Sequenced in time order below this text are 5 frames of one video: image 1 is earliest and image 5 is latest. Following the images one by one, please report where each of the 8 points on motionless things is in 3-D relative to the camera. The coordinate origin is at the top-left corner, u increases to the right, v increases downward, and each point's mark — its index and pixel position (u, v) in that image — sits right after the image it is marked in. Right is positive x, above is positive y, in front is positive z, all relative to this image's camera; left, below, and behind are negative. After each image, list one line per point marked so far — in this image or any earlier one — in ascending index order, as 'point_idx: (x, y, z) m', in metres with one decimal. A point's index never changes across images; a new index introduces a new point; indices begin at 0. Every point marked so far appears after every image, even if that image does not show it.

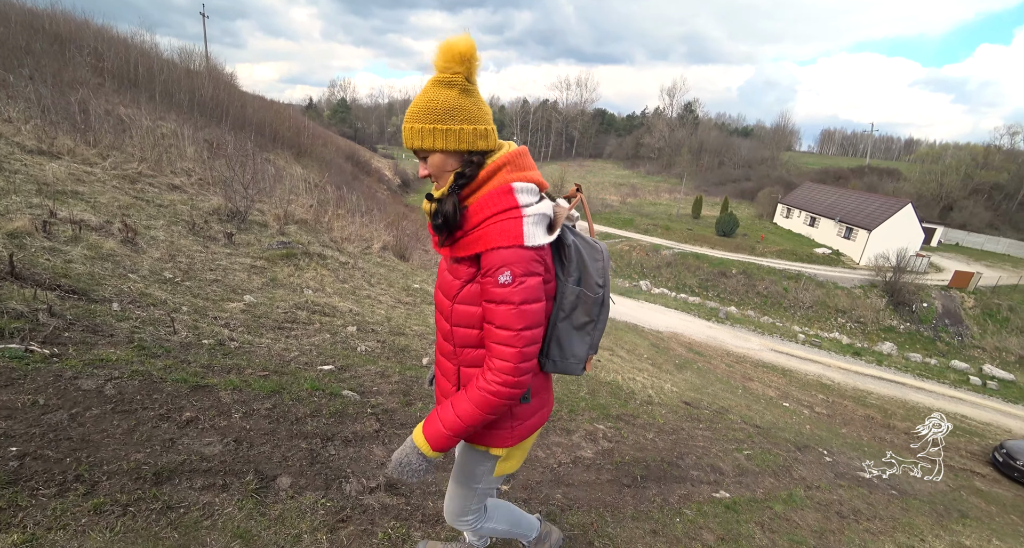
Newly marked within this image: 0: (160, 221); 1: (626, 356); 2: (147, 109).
0: (-4.3, +0.7, +6.5) m
1: (+2.3, -1.8, +11.6) m
2: (-11.2, +5.1, +15.9) m
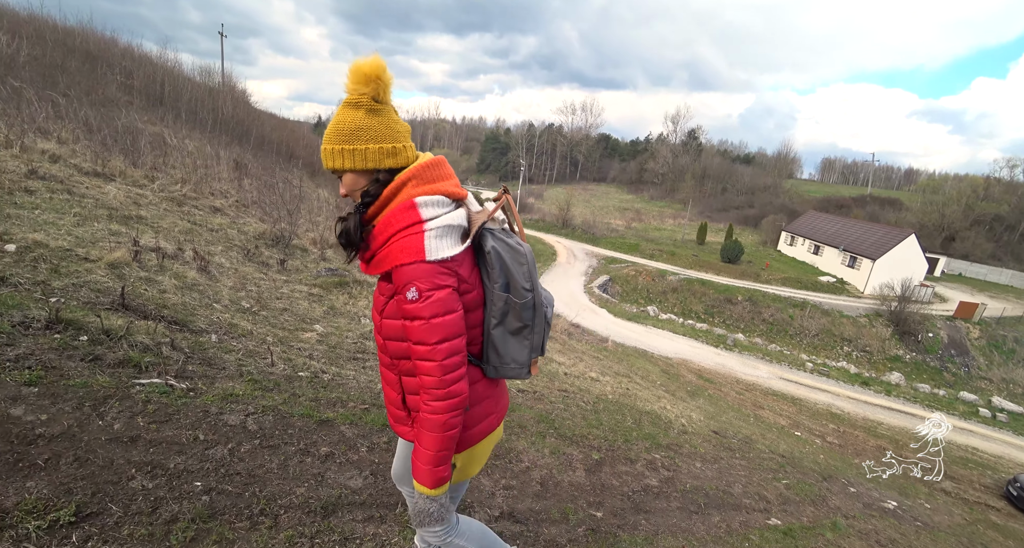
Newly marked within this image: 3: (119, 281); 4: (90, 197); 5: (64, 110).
0: (-3.7, +0.4, +6.7) m
1: (+2.8, -2.4, +11.8) m
2: (-10.5, +4.6, +16.2) m
3: (-3.0, -0.1, +3.9) m
4: (-5.2, +0.9, +6.5) m
5: (-9.4, +3.4, +10.9) m
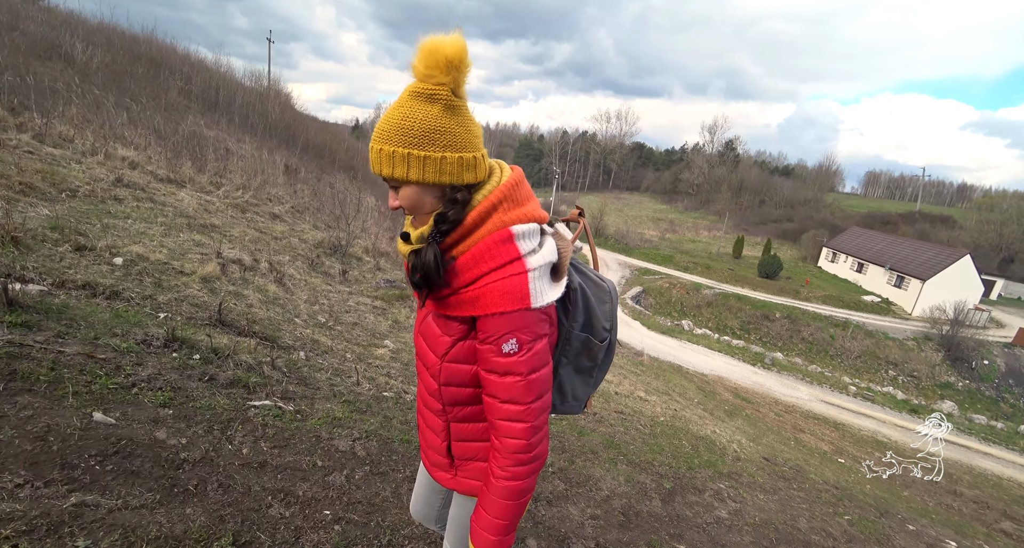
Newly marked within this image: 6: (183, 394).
0: (-3.0, +0.2, +6.9) m
1: (+3.7, -2.8, +11.6) m
2: (-9.1, +4.6, +16.8) m
3: (-2.3, -0.2, +4.1) m
4: (-4.5, +0.9, +6.8) m
5: (-8.3, +3.4, +11.5) m
6: (-1.6, -0.6, +2.6) m
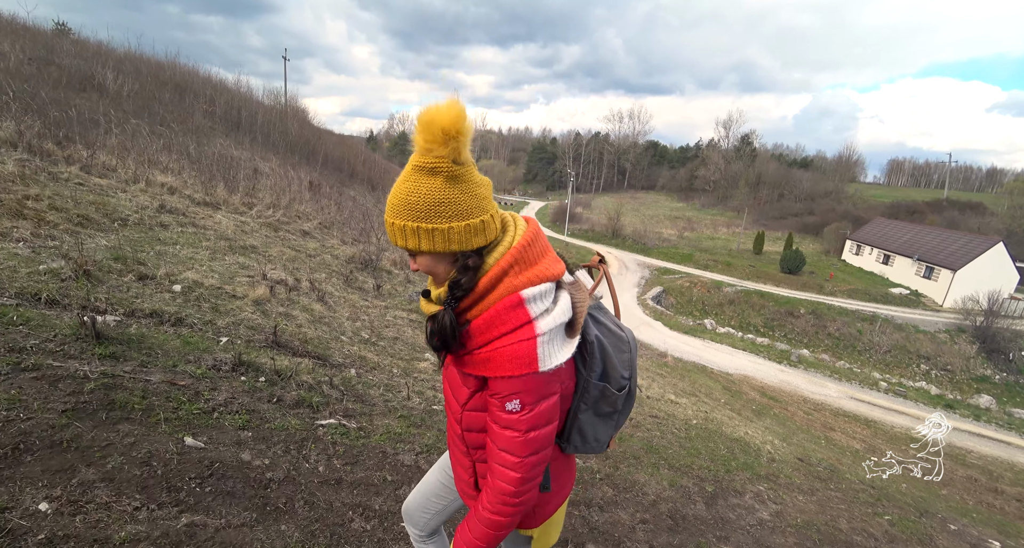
0: (-2.6, 0.0, +7.1) m
1: (+4.4, -2.8, +11.6) m
2: (-8.6, +4.1, +17.2) m
3: (-2.0, -0.4, +4.3) m
4: (-4.1, +0.6, +7.1) m
5: (-7.8, +3.0, +11.9) m
6: (-1.4, -0.8, +2.8) m
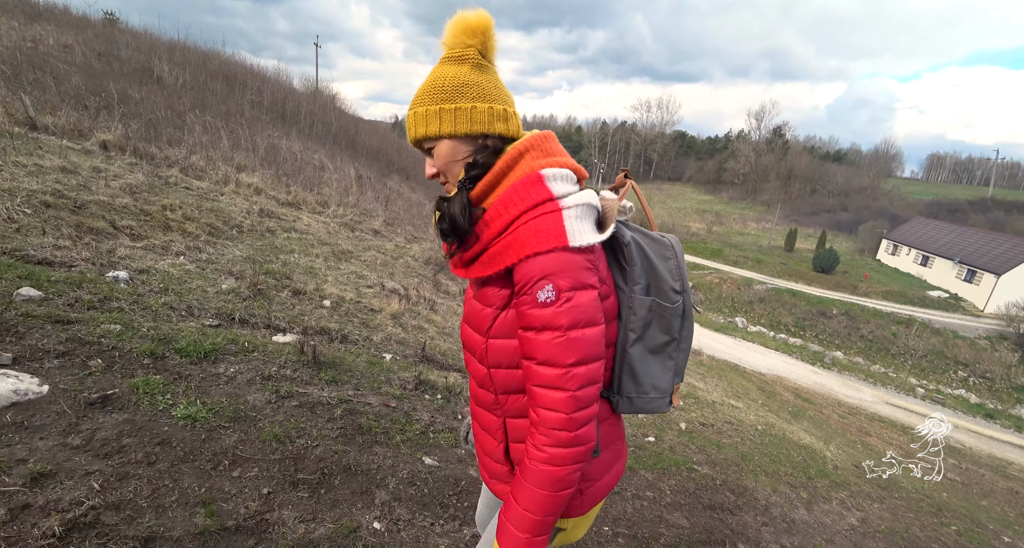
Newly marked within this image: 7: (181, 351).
0: (-1.4, -0.1, +7.5) m
1: (+5.6, -2.9, +11.8) m
2: (-7.0, +4.4, +17.6) m
3: (-0.9, -0.5, +4.7) m
4: (-2.9, +0.5, +7.5) m
5: (-6.5, +3.1, +12.3) m
6: (-0.3, -1.0, +3.1) m
7: (-1.8, -0.4, +2.8) m
